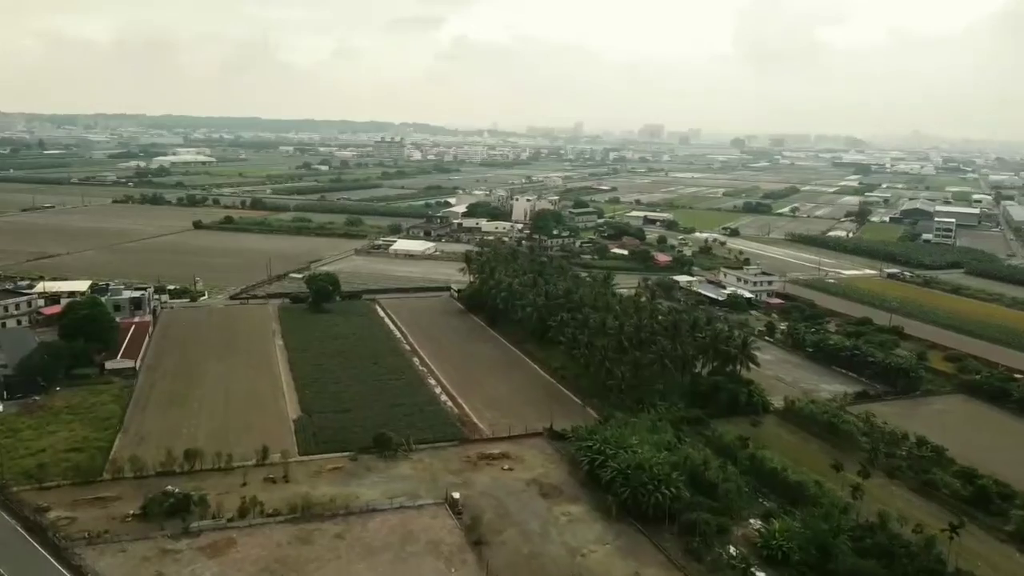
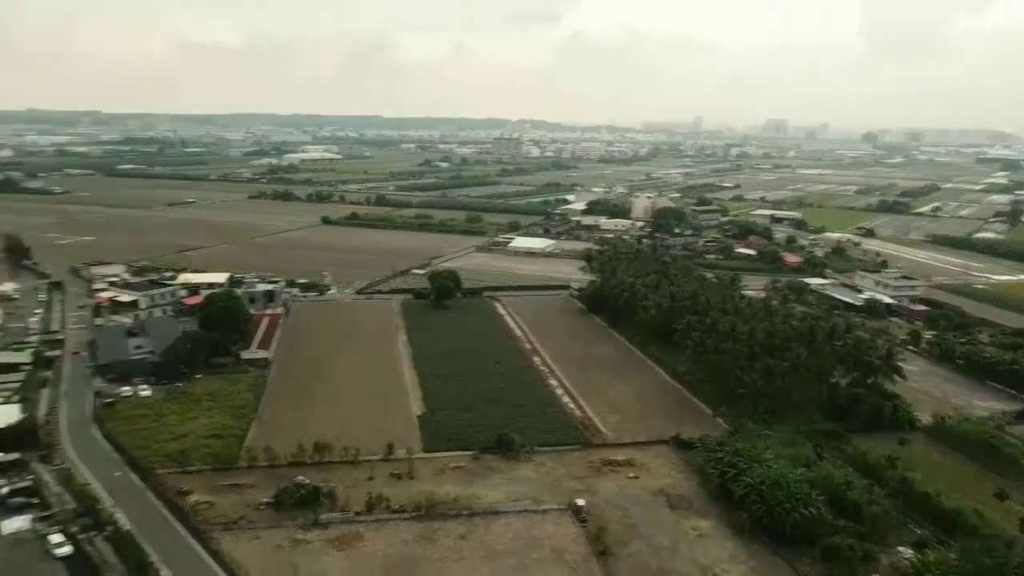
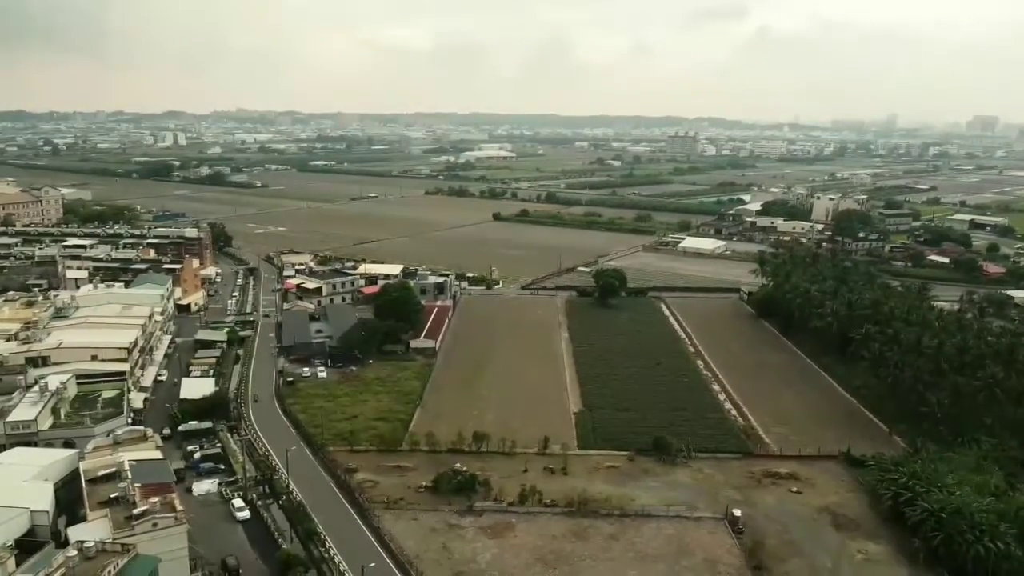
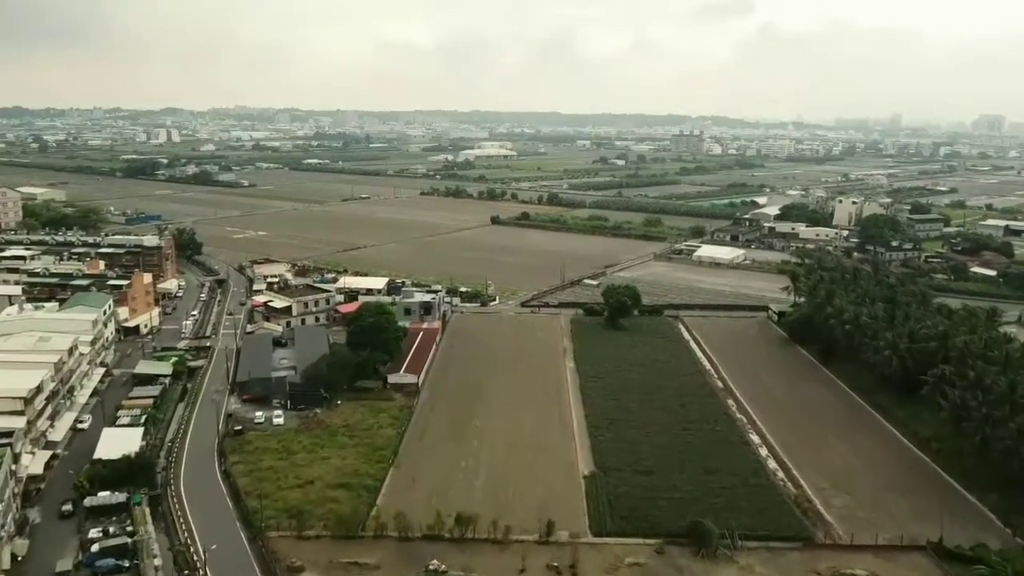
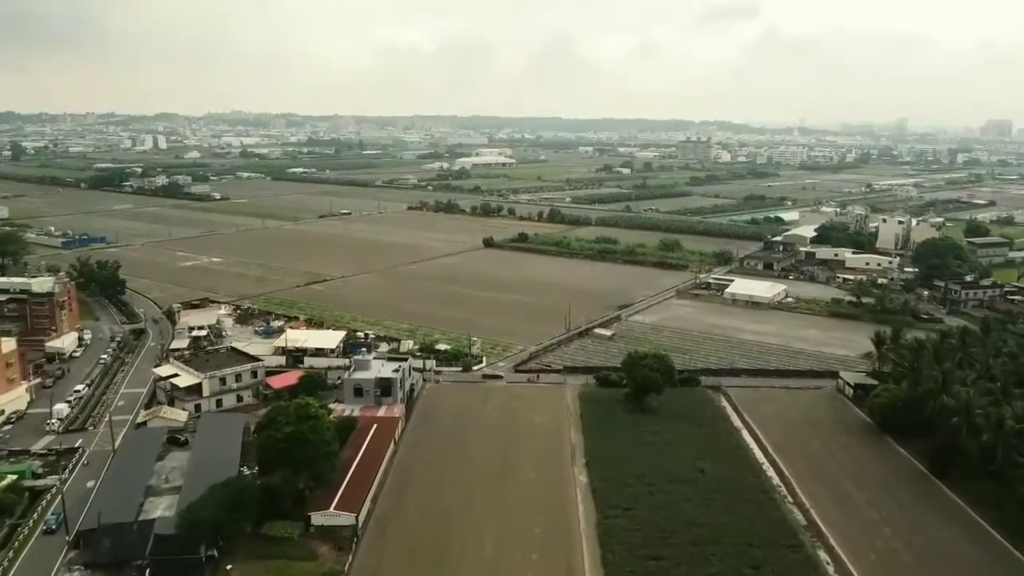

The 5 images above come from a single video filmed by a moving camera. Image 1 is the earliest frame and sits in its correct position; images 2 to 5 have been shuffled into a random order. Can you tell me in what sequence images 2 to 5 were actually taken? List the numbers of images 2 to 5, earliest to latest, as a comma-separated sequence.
2, 3, 4, 5
